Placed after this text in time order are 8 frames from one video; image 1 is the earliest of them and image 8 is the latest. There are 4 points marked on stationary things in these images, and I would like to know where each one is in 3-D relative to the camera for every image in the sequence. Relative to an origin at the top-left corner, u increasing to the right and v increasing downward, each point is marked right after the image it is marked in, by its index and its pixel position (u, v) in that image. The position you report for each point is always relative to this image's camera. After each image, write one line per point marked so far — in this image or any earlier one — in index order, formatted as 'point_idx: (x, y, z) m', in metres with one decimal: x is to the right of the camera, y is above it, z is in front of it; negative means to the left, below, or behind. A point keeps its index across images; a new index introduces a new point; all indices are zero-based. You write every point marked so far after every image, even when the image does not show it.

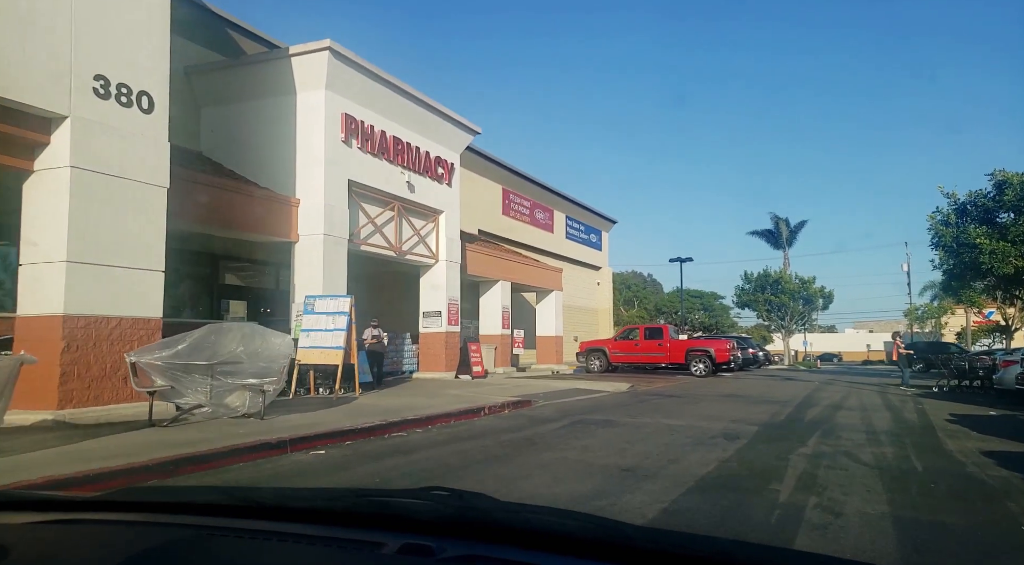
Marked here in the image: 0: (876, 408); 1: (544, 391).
0: (+9.0, -3.2, +16.7) m
1: (+0.8, -3.0, +18.1) m
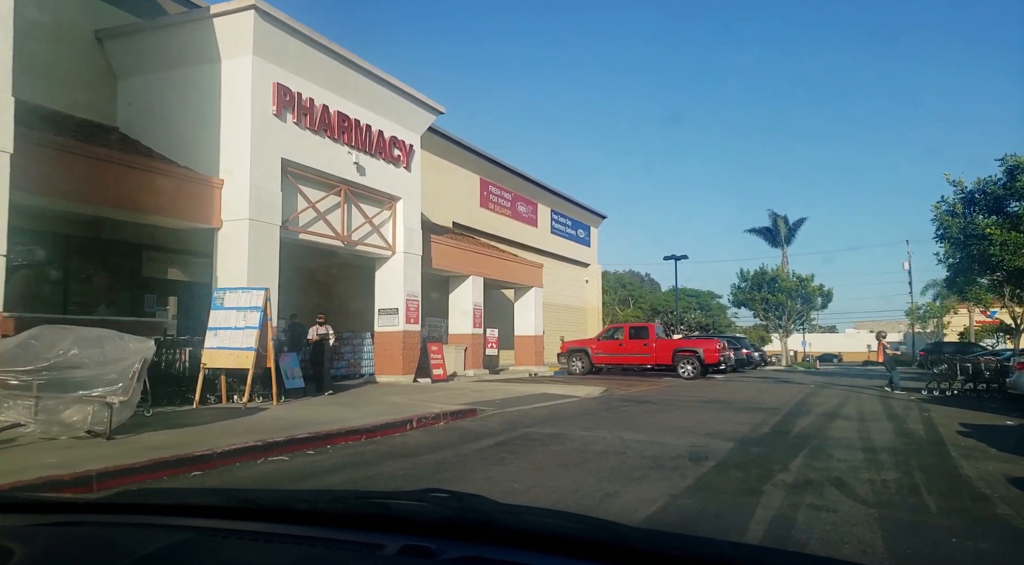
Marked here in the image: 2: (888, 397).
0: (+8.0, -3.0, +14.8) m
1: (-0.2, -2.8, +16.2) m
2: (+11.2, -3.5, +20.0) m
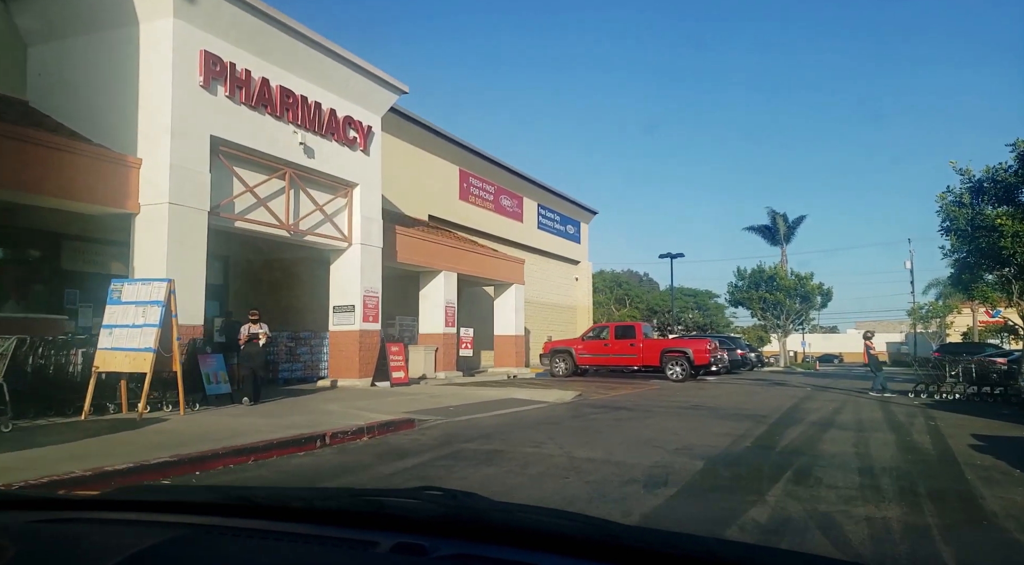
0: (+7.1, -2.8, +13.1) m
1: (-1.1, -2.6, +14.6) m
2: (+10.3, -3.3, +18.4) m
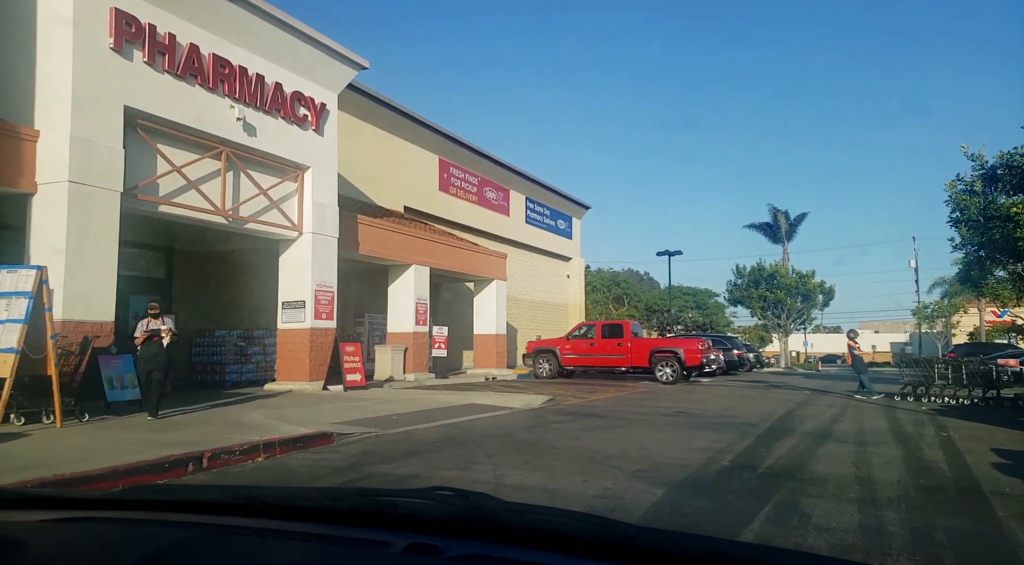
0: (+6.3, -2.7, +11.5) m
1: (-1.9, -2.5, +13.0) m
2: (+9.5, -3.2, +16.7) m
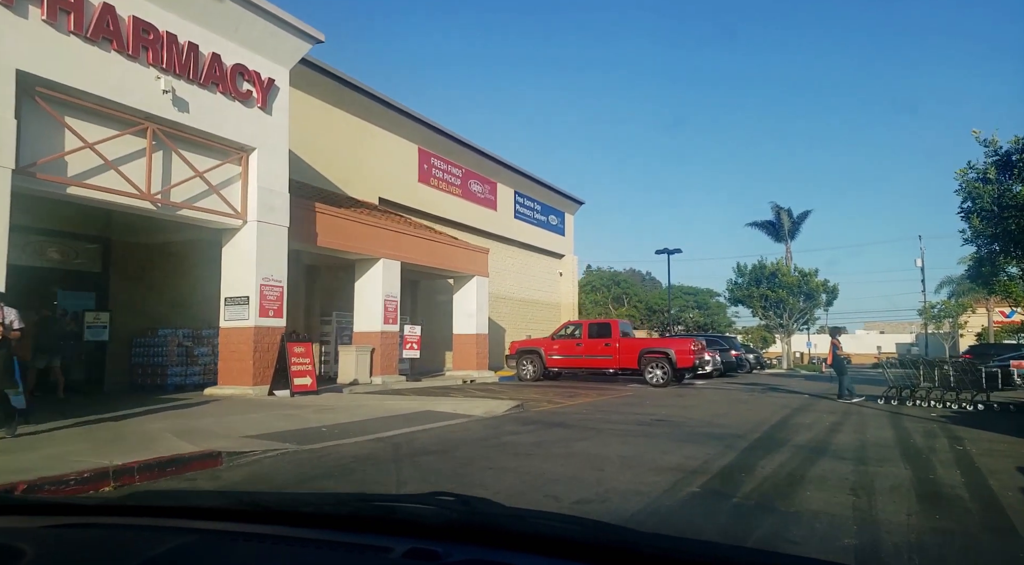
0: (+5.5, -2.5, +9.9) m
1: (-2.7, -2.3, +11.4) m
2: (+8.8, -3.0, +15.2) m
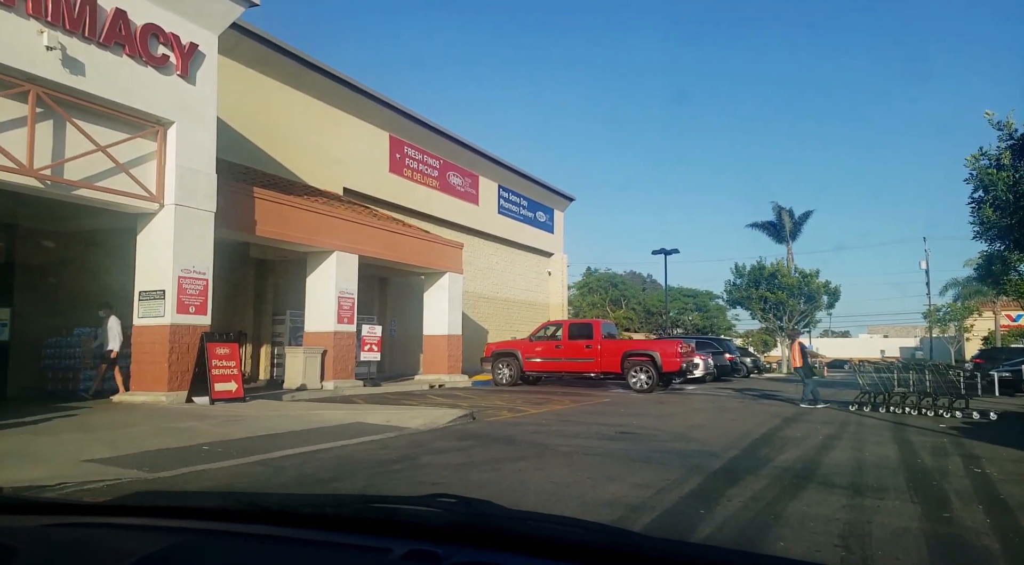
0: (+4.5, -2.4, +8.2) m
1: (-3.6, -2.2, +9.7) m
2: (+7.8, -2.9, +13.4) m
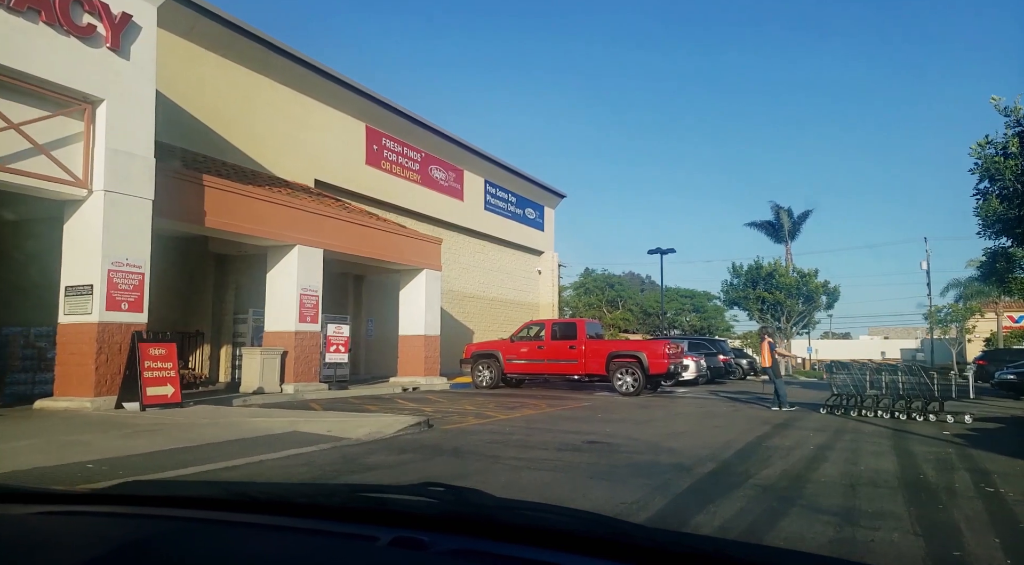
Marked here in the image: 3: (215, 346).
0: (+3.9, -2.3, +7.0) m
1: (-4.3, -2.0, +8.6) m
2: (+7.2, -2.8, +12.2) m
3: (-8.0, -1.7, +18.1) m
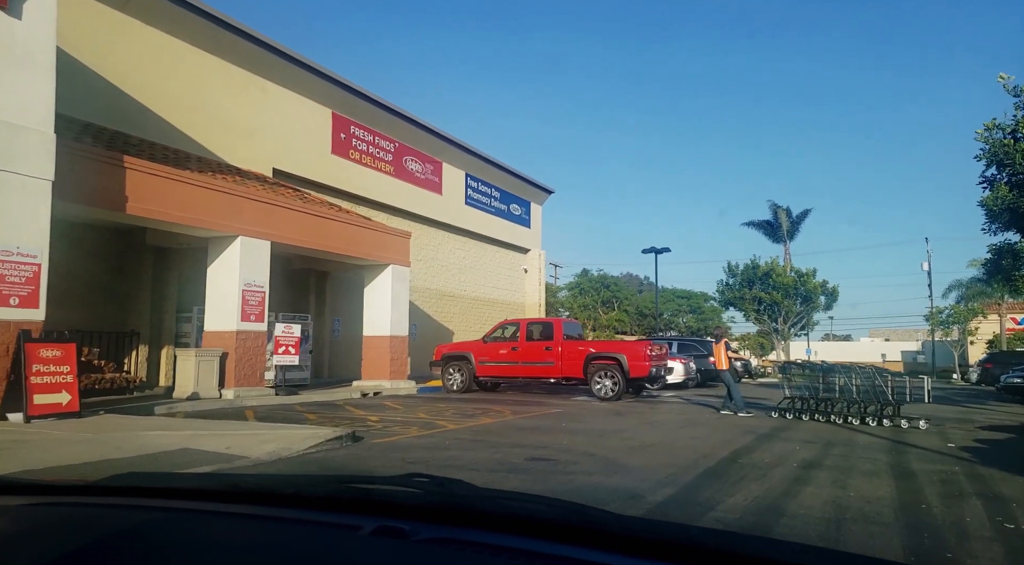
0: (+3.0, -2.1, +5.5) m
1: (-5.2, -1.9, +7.1) m
2: (+6.3, -2.7, +10.7) m
3: (-8.9, -1.6, +16.7) m
